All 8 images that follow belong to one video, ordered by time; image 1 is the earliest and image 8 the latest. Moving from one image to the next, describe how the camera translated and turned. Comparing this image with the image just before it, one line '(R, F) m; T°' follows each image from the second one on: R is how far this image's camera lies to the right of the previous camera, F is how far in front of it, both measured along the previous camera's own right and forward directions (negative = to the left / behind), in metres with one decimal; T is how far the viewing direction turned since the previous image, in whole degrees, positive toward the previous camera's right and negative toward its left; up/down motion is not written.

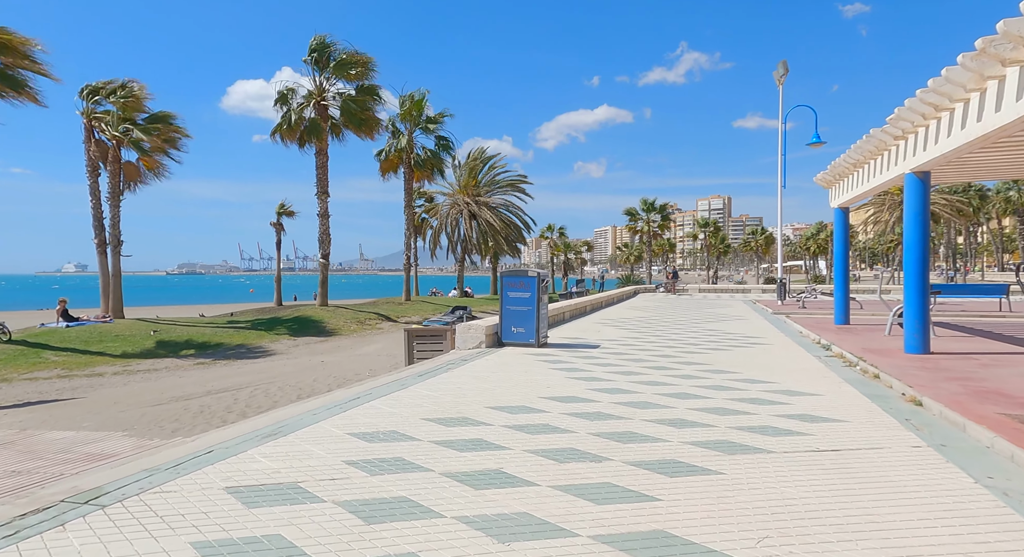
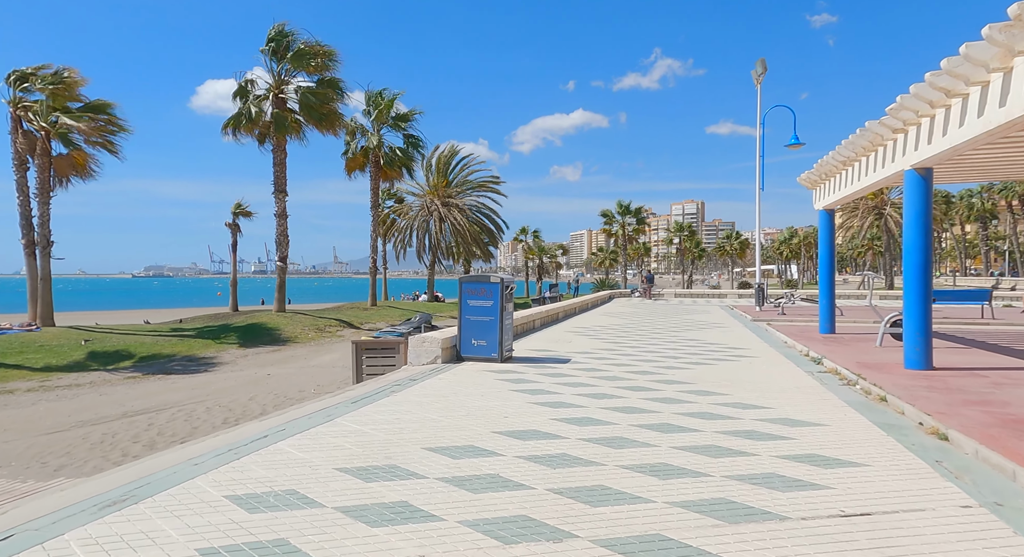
(+0.2, +1.3) m; +2°
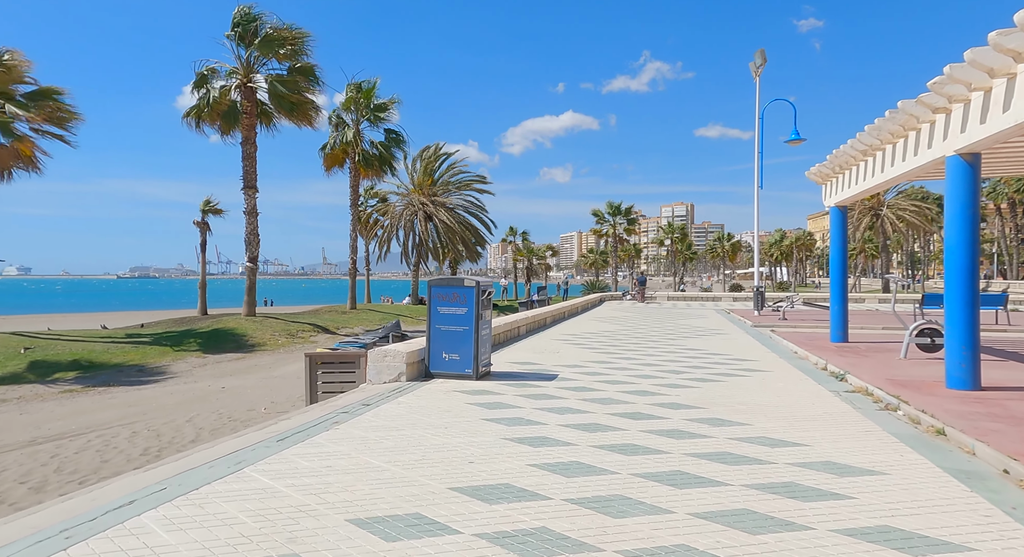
(+0.1, +1.6) m; +1°
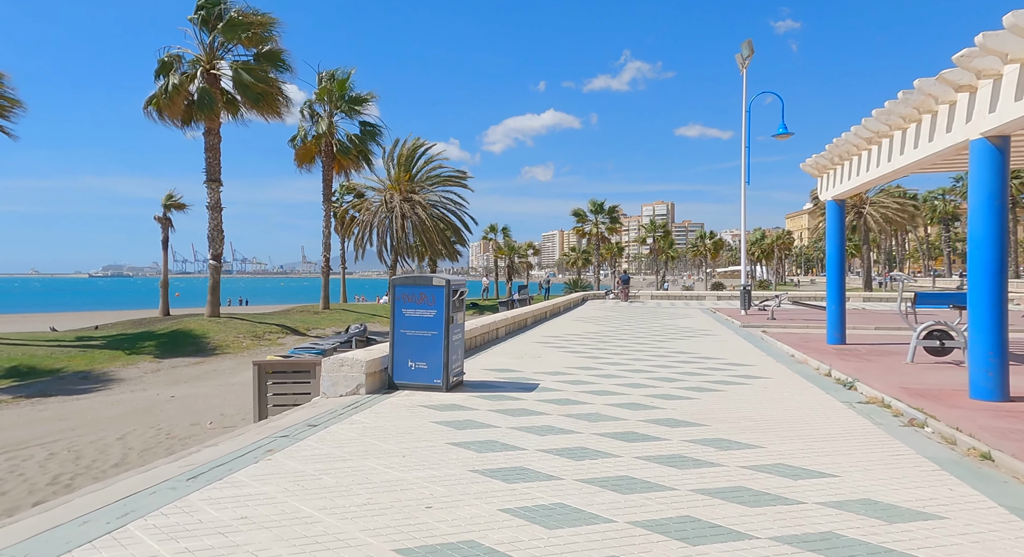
(+0.1, +1.1) m; +1°
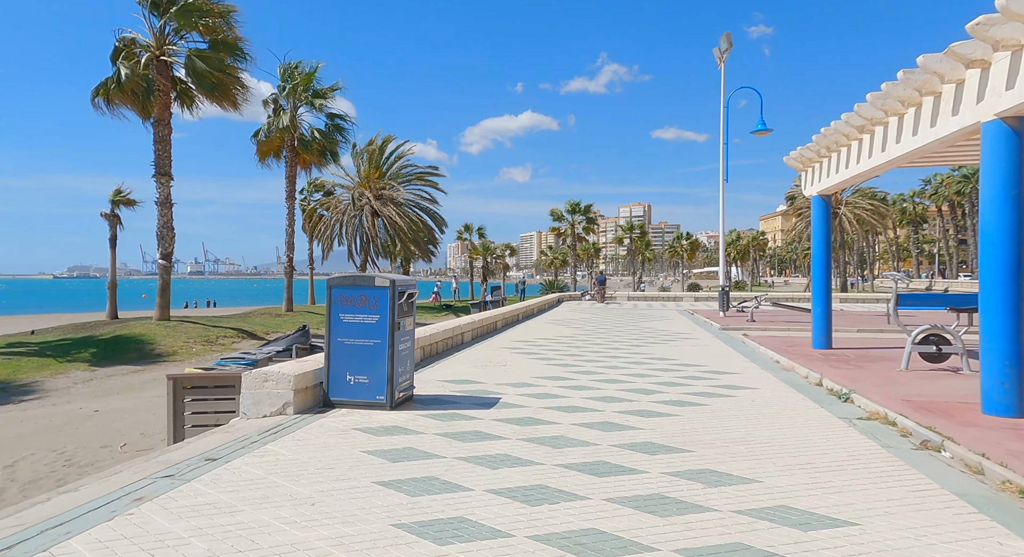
(+0.2, +1.1) m; +2°
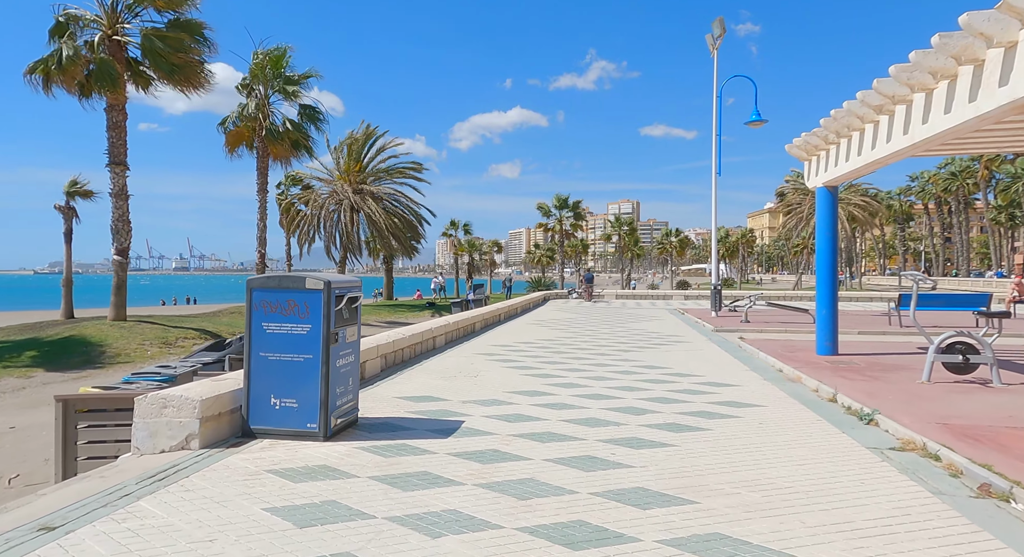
(+0.2, +1.3) m; +1°
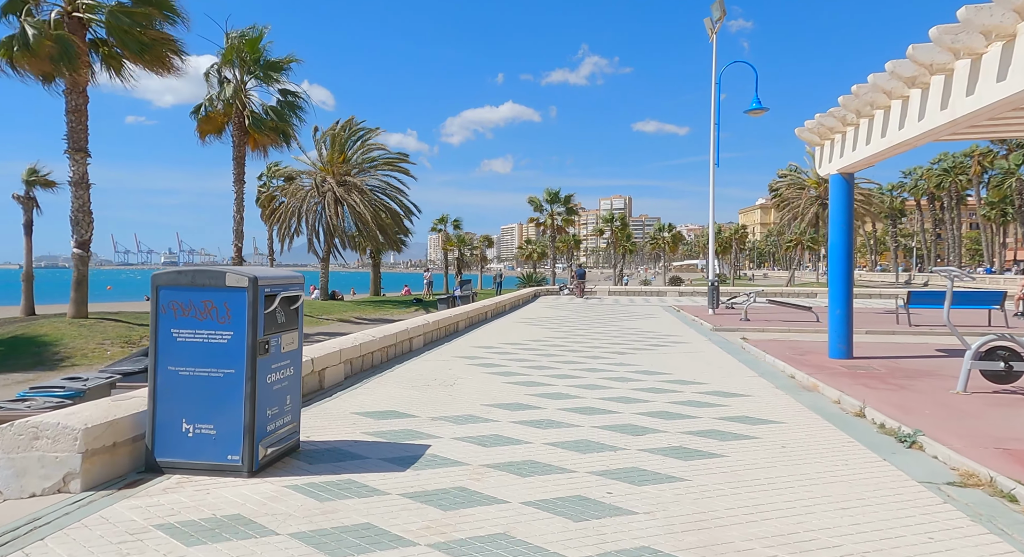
(+0.1, +1.2) m; +1°
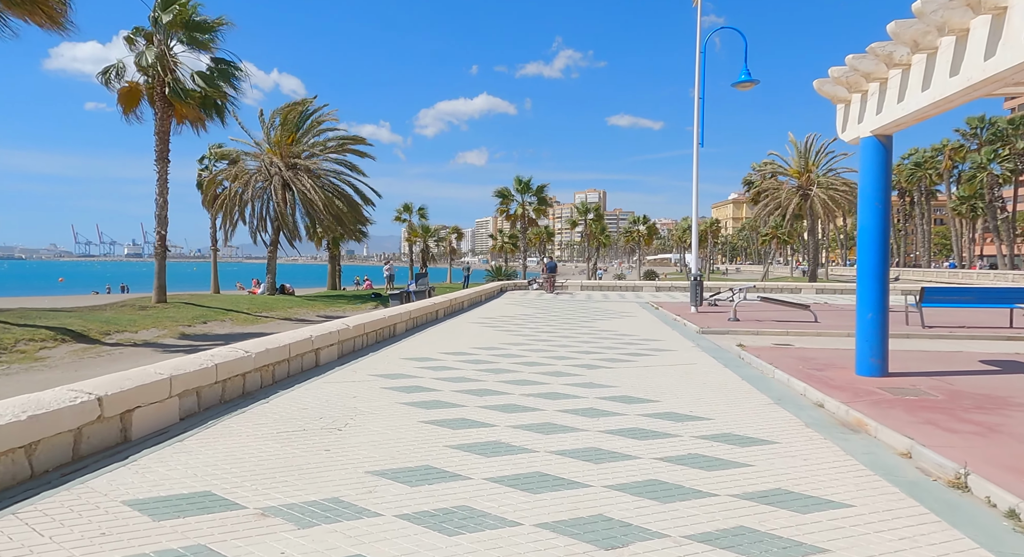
(+0.4, +2.9) m; +2°
